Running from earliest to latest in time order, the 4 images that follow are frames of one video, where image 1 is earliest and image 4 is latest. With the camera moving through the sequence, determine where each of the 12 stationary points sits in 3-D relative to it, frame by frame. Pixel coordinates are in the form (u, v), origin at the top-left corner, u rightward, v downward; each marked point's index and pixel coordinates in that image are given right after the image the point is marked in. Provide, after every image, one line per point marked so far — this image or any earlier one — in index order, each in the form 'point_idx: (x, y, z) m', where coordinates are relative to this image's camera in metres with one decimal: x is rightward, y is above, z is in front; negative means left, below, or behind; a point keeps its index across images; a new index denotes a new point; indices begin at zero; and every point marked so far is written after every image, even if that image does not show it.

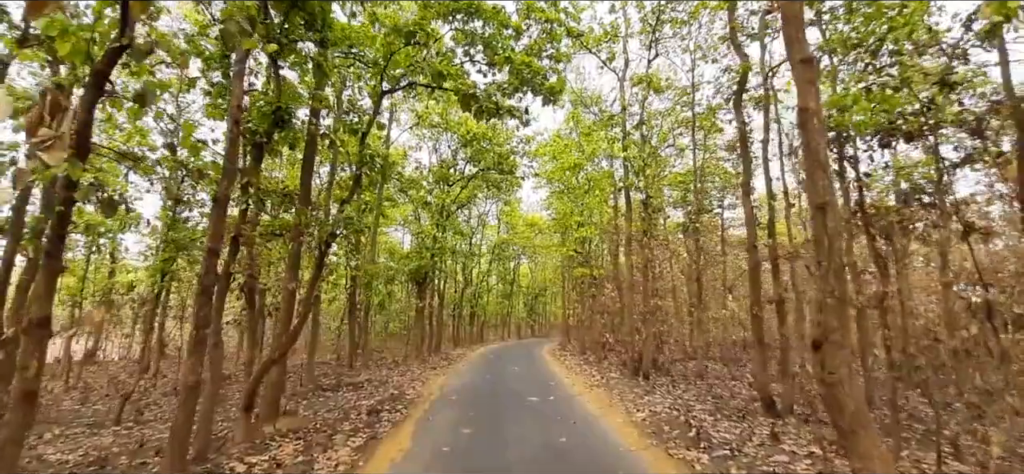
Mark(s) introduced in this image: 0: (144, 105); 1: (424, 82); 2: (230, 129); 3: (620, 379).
0: (-3.0, +1.1, +4.6) m
1: (-1.5, +2.7, +10.0) m
2: (-3.2, +1.2, +6.5) m
3: (+2.6, -3.5, +13.9) m
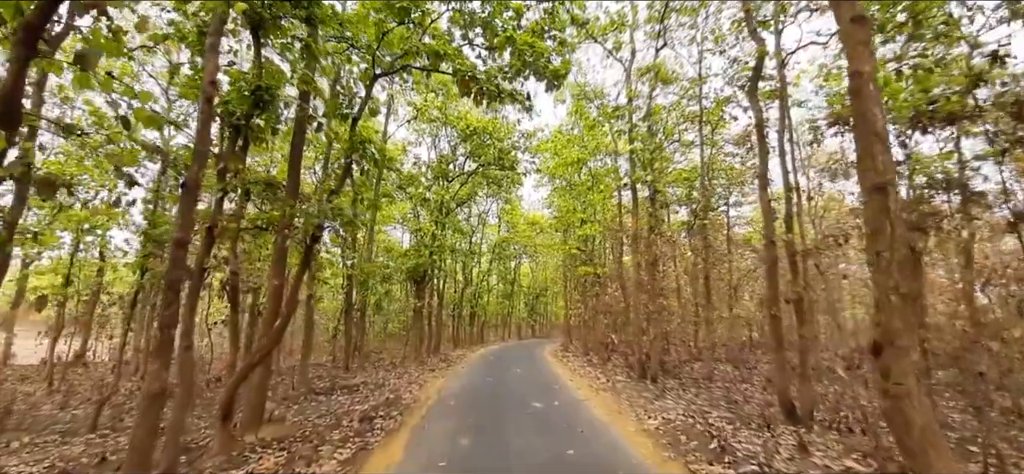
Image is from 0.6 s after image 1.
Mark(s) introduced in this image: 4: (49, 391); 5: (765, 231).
0: (-2.9, +1.2, +3.9) m
1: (-1.4, +2.8, +9.4) m
2: (-3.2, +1.3, +5.9) m
3: (+2.7, -3.4, +13.3) m
4: (-13.7, -4.6, +16.7) m
5: (+4.5, +0.1, +10.0) m
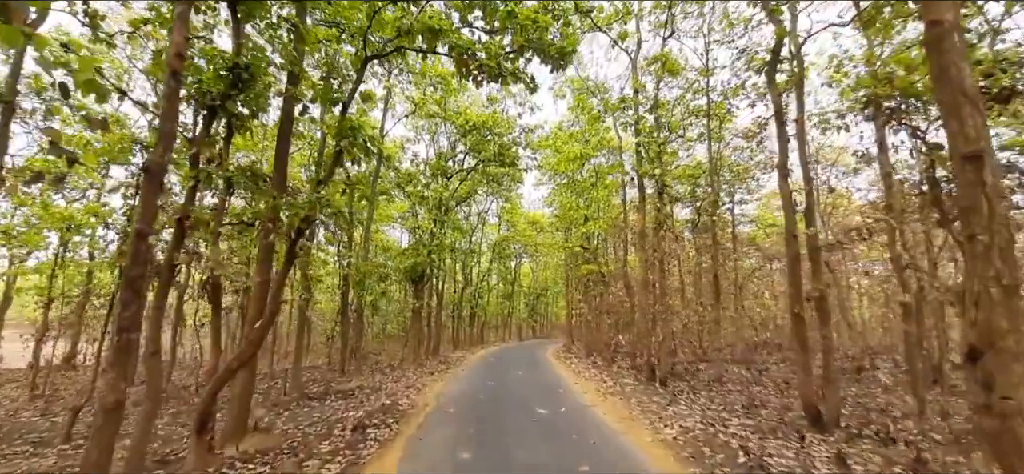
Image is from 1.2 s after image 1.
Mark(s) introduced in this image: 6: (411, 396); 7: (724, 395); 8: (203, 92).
0: (-2.9, +1.2, +3.3) m
1: (-1.4, +2.9, +8.7) m
2: (-3.2, +1.4, +5.2) m
3: (+2.7, -3.3, +12.6) m
4: (-13.6, -4.5, +16.1) m
5: (+4.5, +0.2, +9.3) m
6: (-2.2, -3.5, +12.4) m
7: (+4.6, -3.4, +12.3) m
8: (-3.5, +1.7, +6.5) m
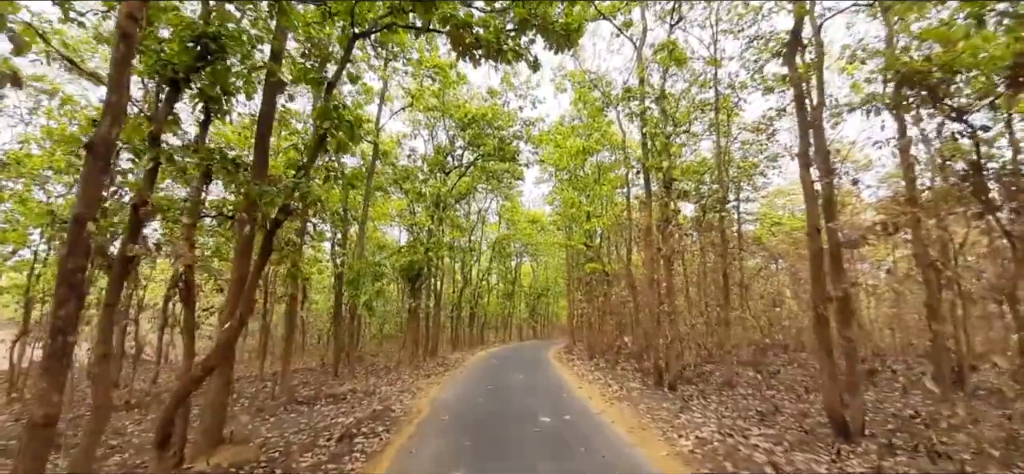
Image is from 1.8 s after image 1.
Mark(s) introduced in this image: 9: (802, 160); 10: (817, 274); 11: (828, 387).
0: (-2.9, +1.3, +2.6) m
1: (-1.4, +3.0, +8.1) m
2: (-3.2, +1.5, +4.5) m
3: (+2.7, -3.2, +11.9) m
4: (-13.6, -4.4, +15.4) m
5: (+4.5, +0.3, +8.6) m
6: (-2.2, -3.4, +11.7) m
7: (+4.6, -3.3, +11.6) m
8: (-3.5, +1.8, +5.8) m
9: (+4.6, +1.2, +8.9) m
10: (+4.5, -0.6, +8.5) m
11: (+4.7, -2.2, +8.4) m
